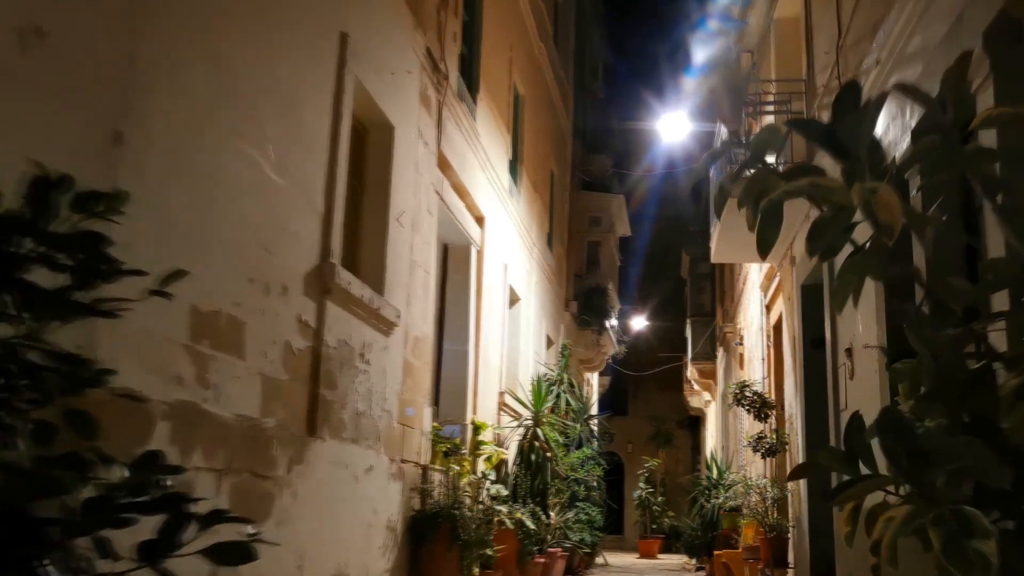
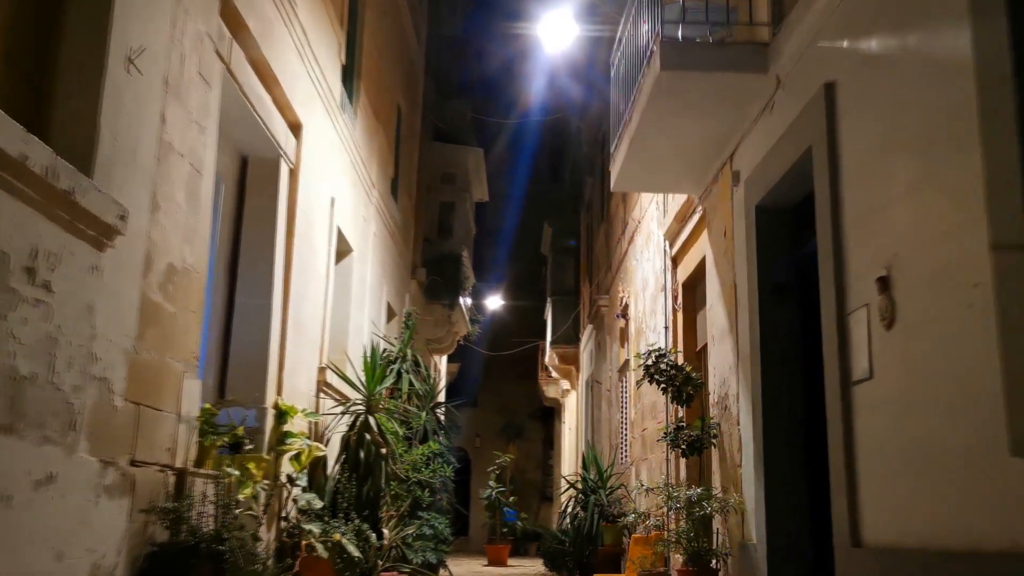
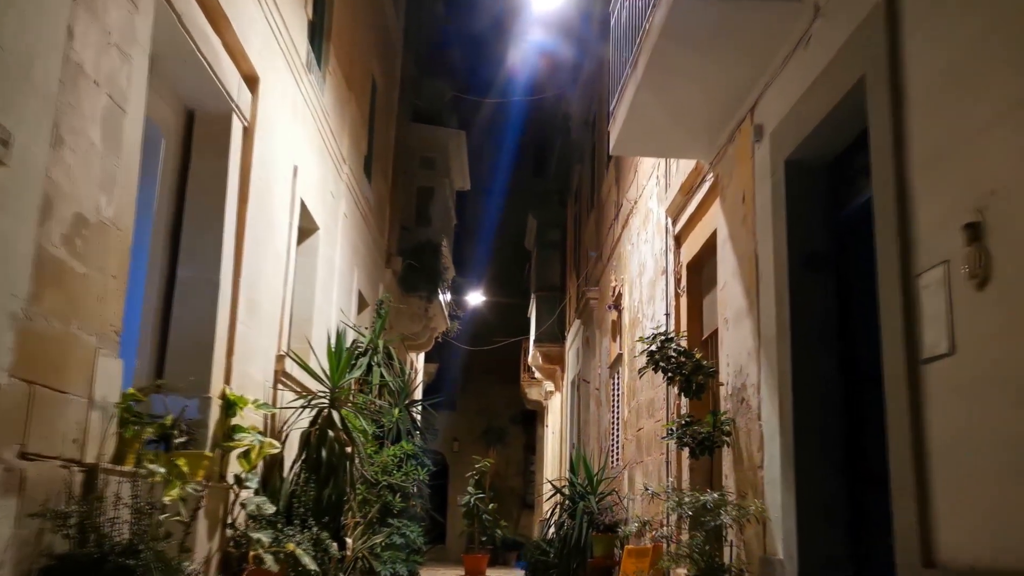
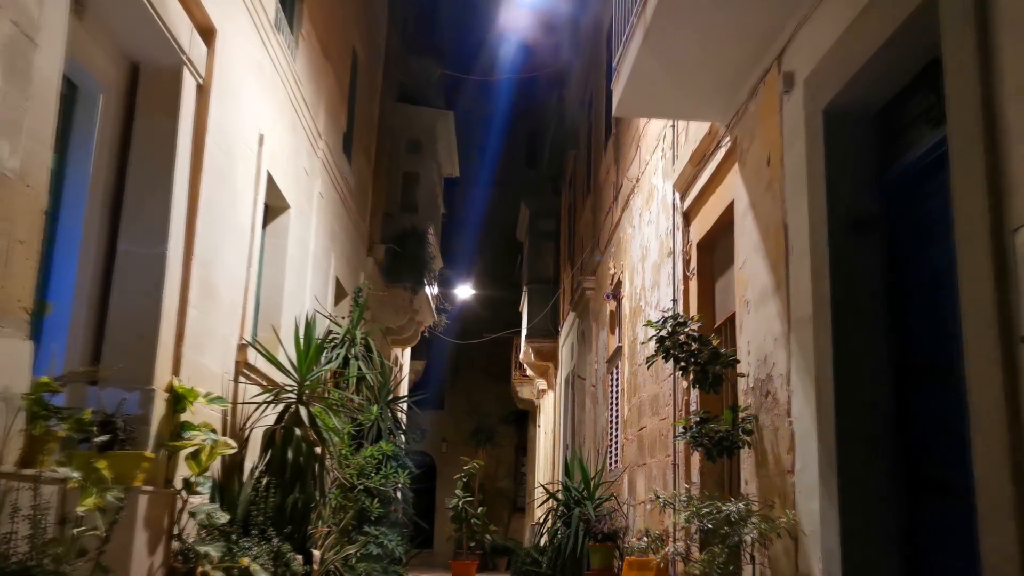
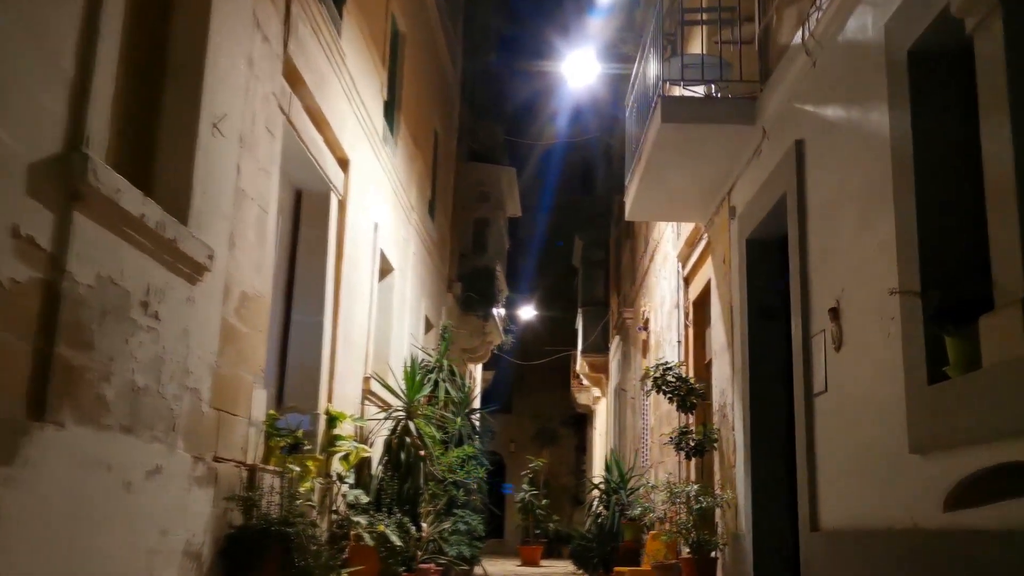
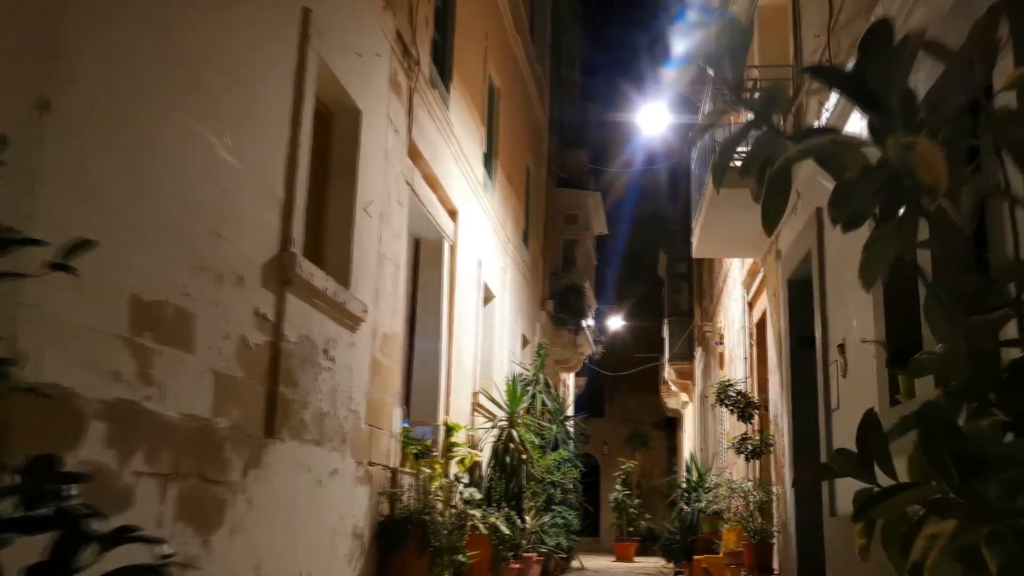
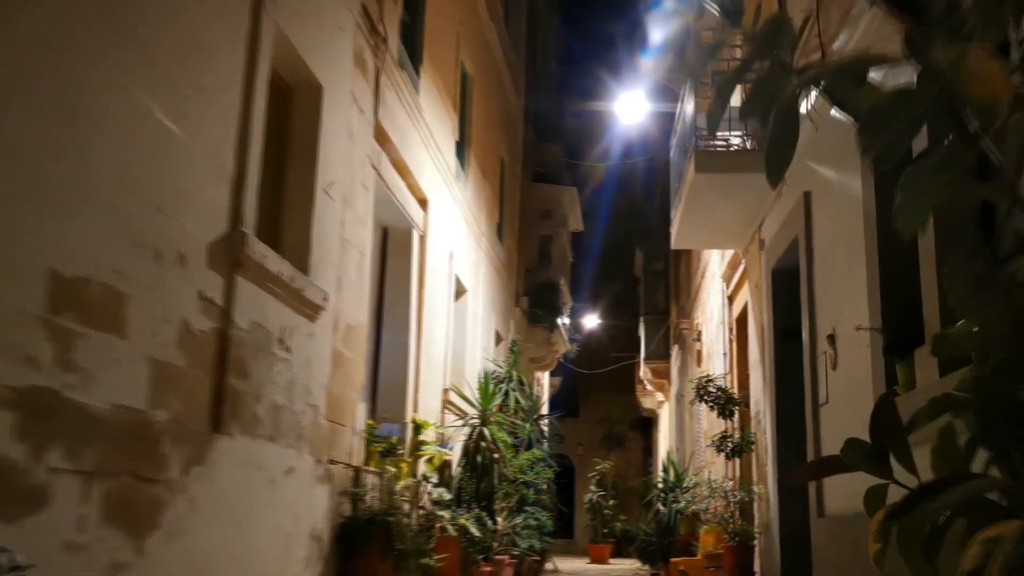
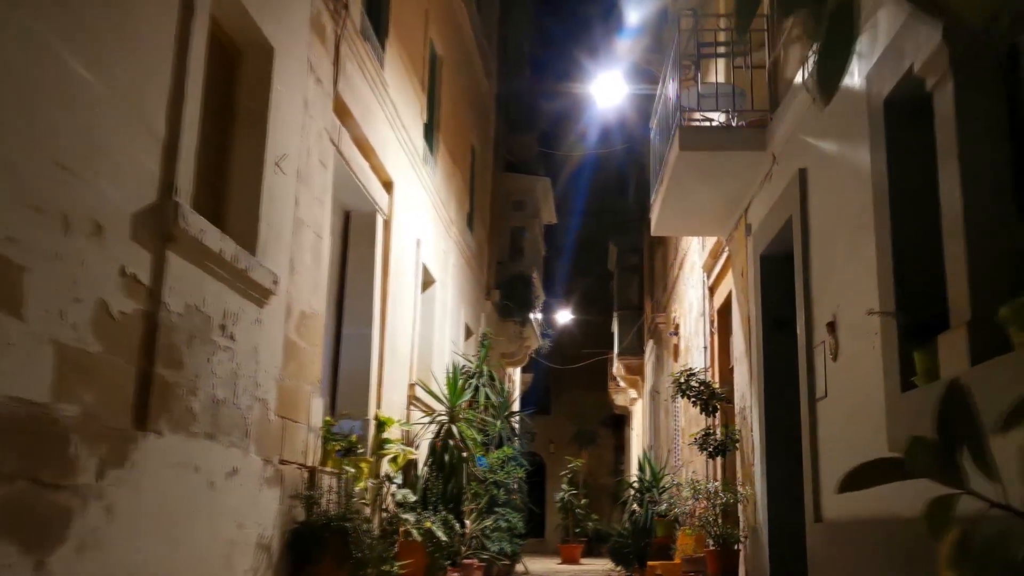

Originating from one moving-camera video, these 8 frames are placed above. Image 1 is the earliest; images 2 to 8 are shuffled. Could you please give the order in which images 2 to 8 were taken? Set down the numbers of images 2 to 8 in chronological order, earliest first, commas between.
6, 7, 8, 5, 2, 3, 4
